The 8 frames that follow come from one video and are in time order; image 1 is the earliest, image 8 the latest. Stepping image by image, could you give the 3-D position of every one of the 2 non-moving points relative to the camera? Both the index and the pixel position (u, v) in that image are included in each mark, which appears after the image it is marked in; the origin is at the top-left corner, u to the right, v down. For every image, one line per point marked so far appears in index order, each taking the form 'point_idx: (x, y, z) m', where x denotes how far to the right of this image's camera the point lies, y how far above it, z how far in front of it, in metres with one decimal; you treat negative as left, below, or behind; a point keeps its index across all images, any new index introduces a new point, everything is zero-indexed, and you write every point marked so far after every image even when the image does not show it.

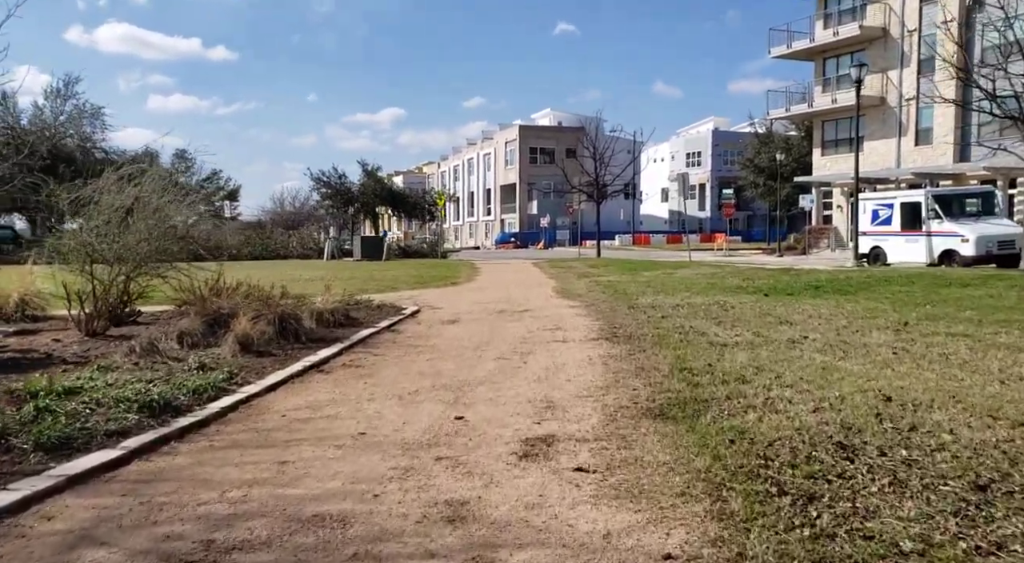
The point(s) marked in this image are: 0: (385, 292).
0: (-2.7, -0.3, +18.2) m
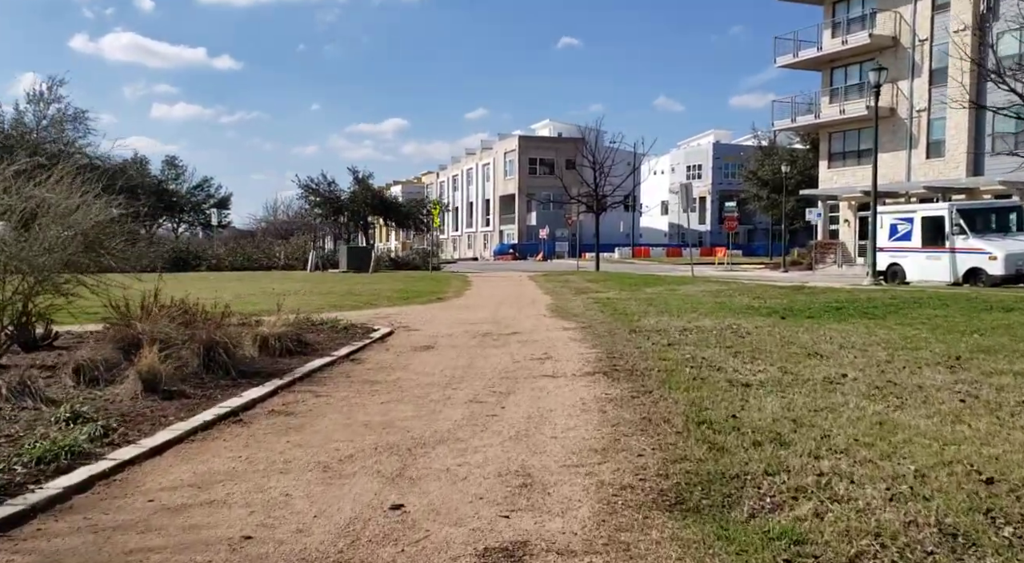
0: (-3.0, -0.6, +16.4) m
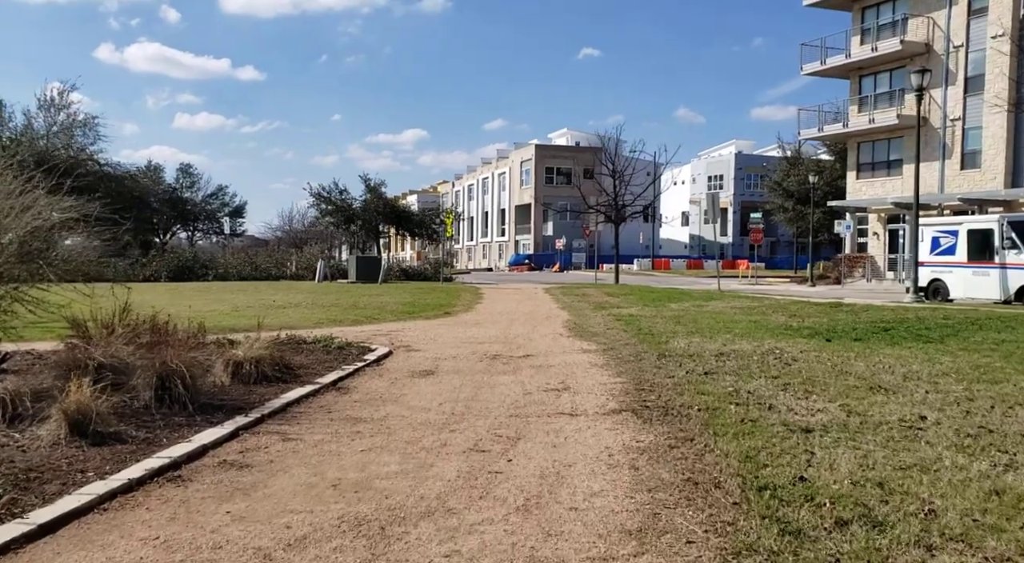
0: (-2.7, -0.8, +15.1) m
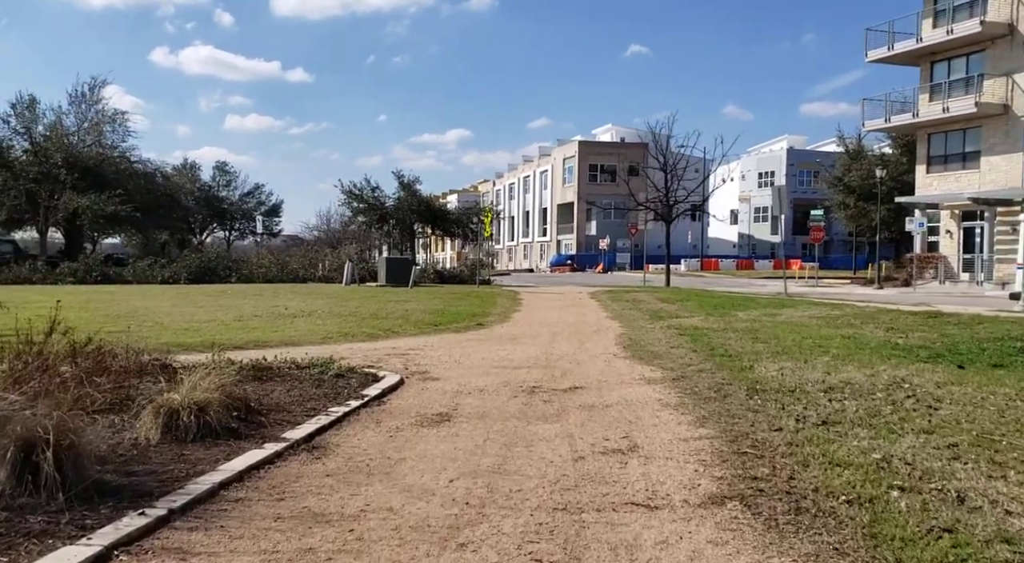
0: (-2.0, -0.9, +12.7) m
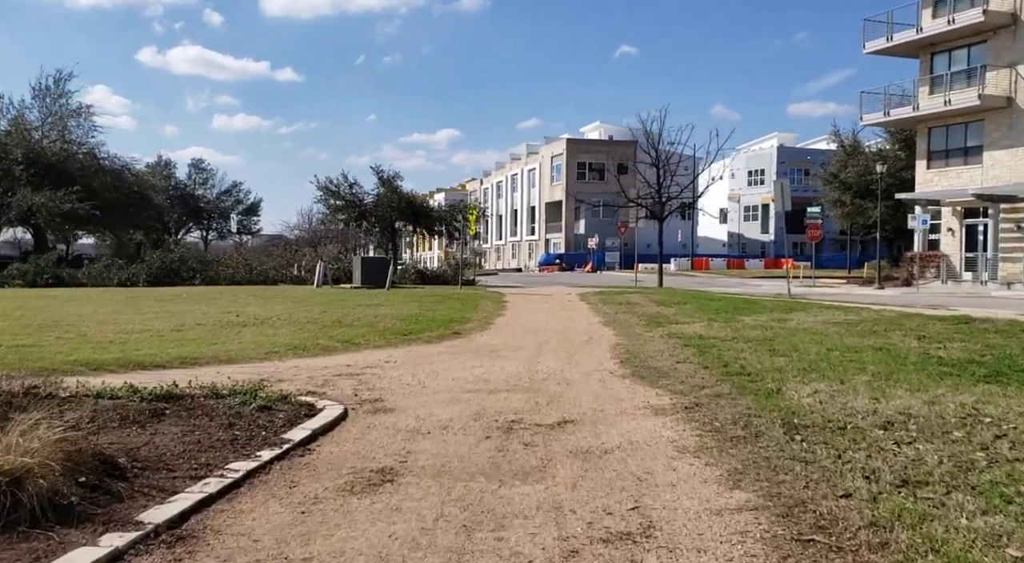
0: (-2.3, -1.0, +10.7) m
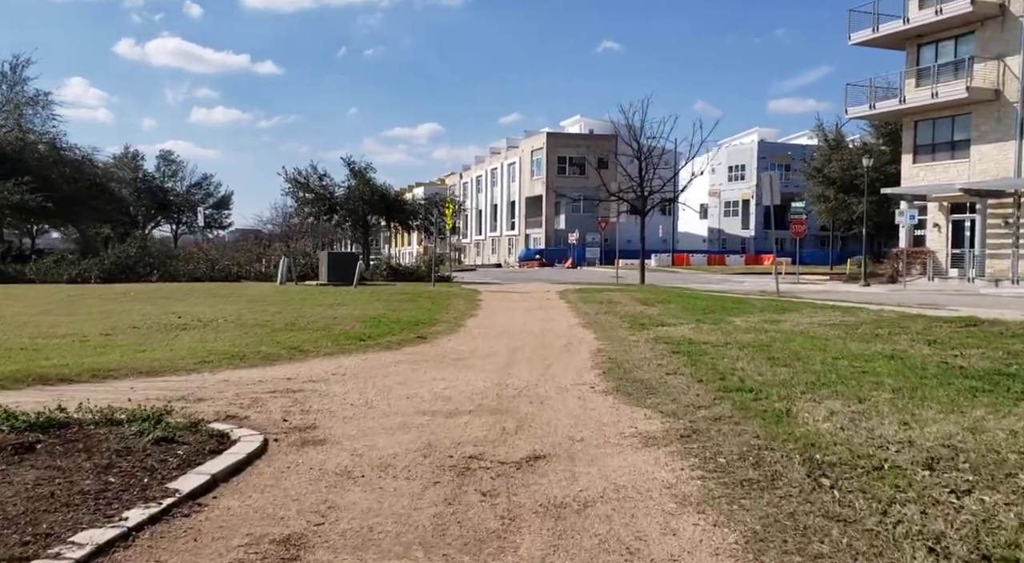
0: (-2.7, -1.0, +9.3) m
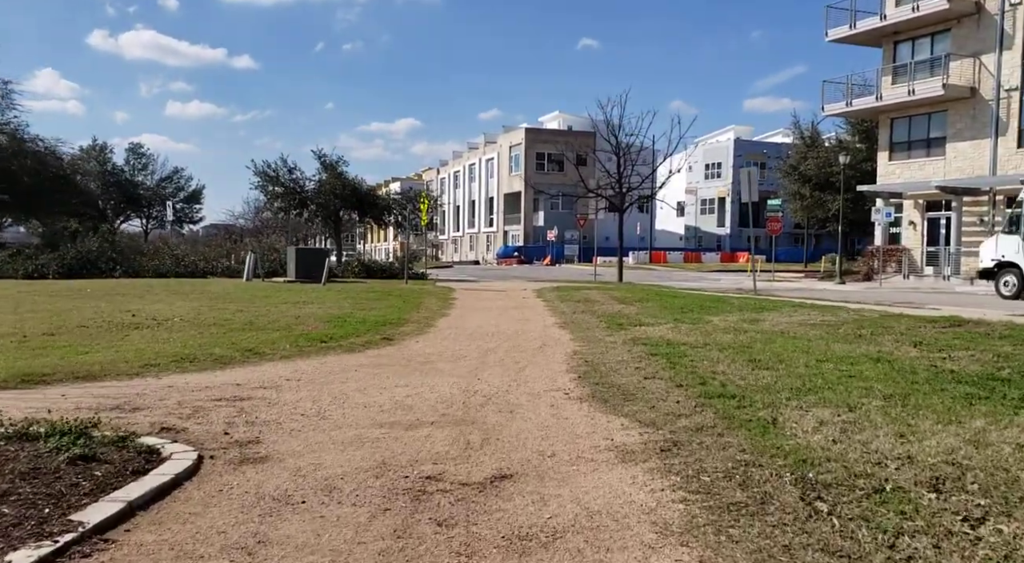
0: (-3.0, -1.0, +8.7) m
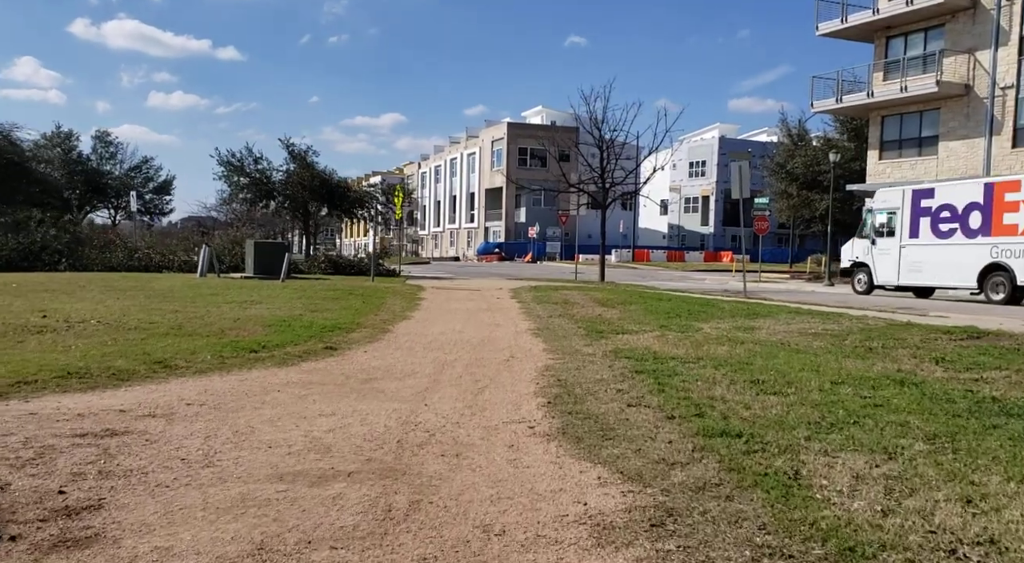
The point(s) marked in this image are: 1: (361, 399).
0: (-3.4, -1.0, +7.0) m
1: (-1.3, -1.0, +7.5) m
